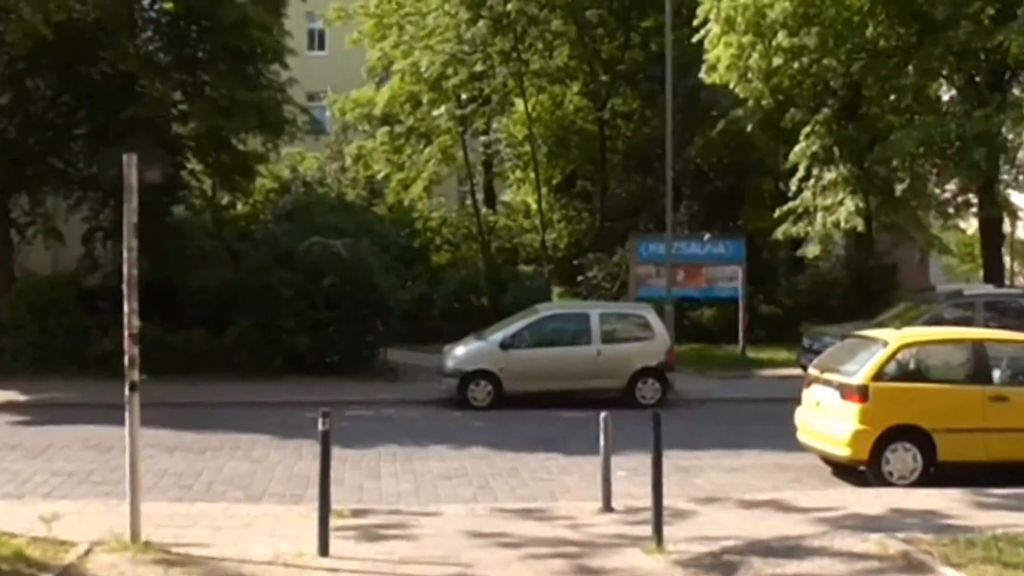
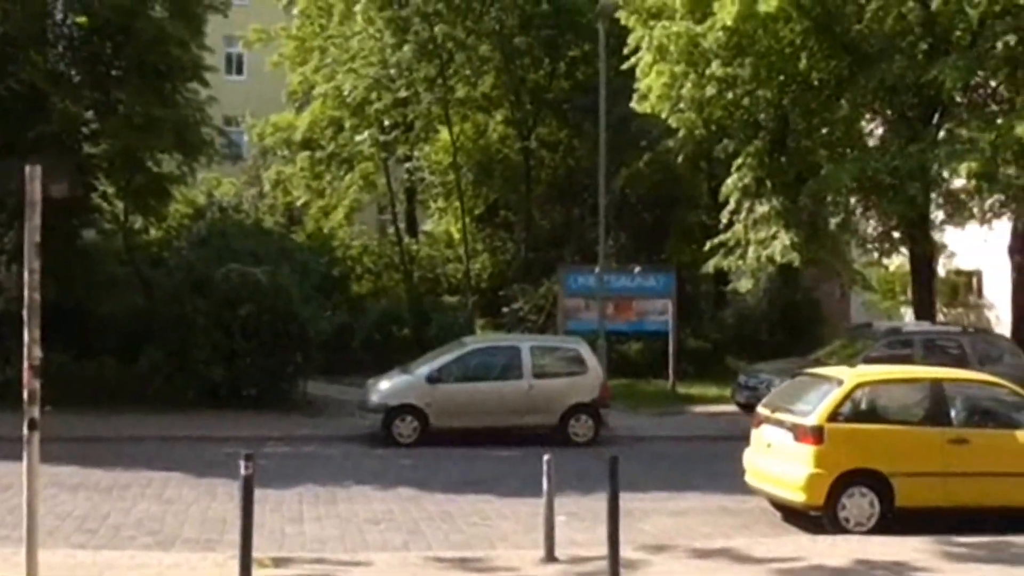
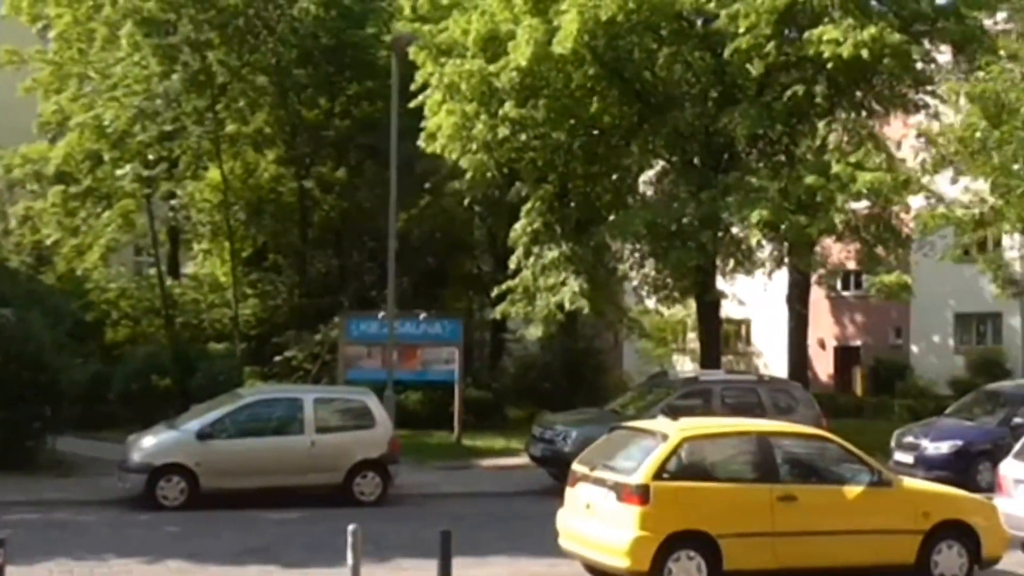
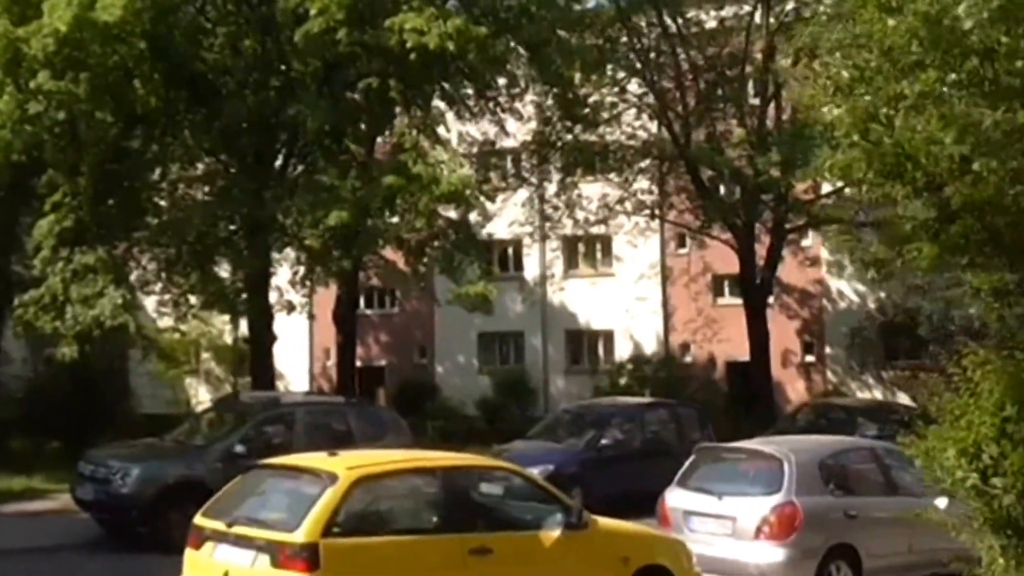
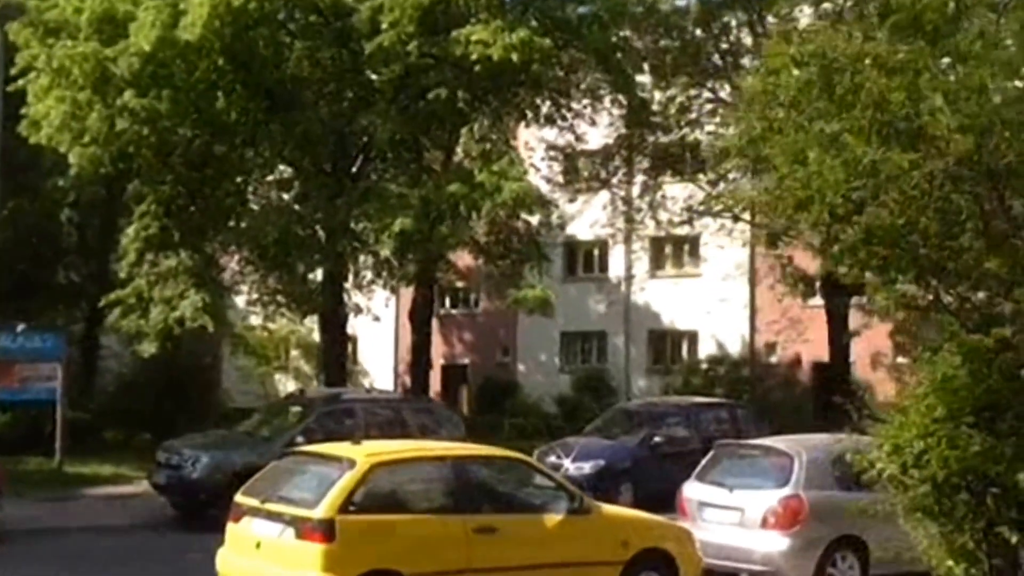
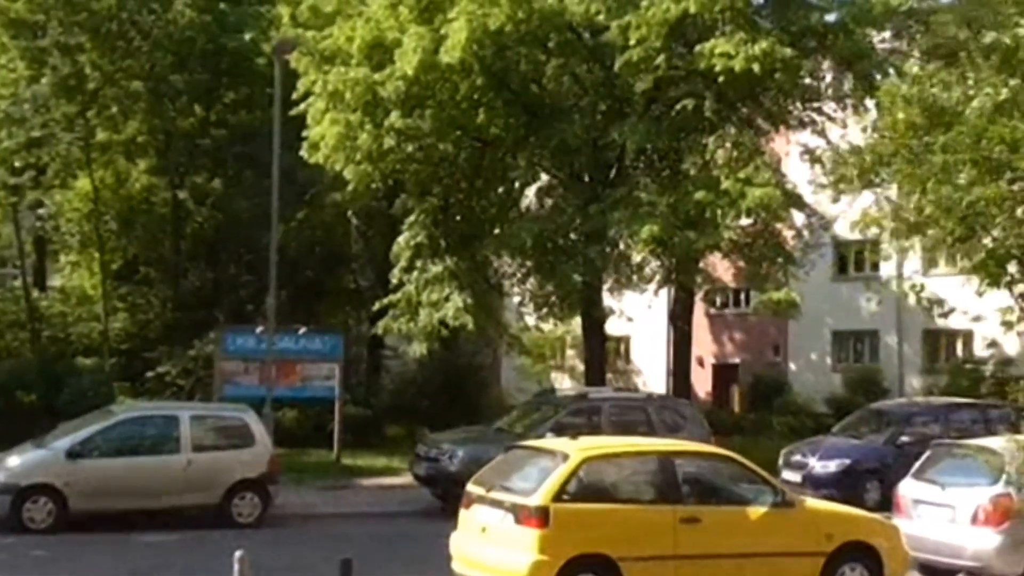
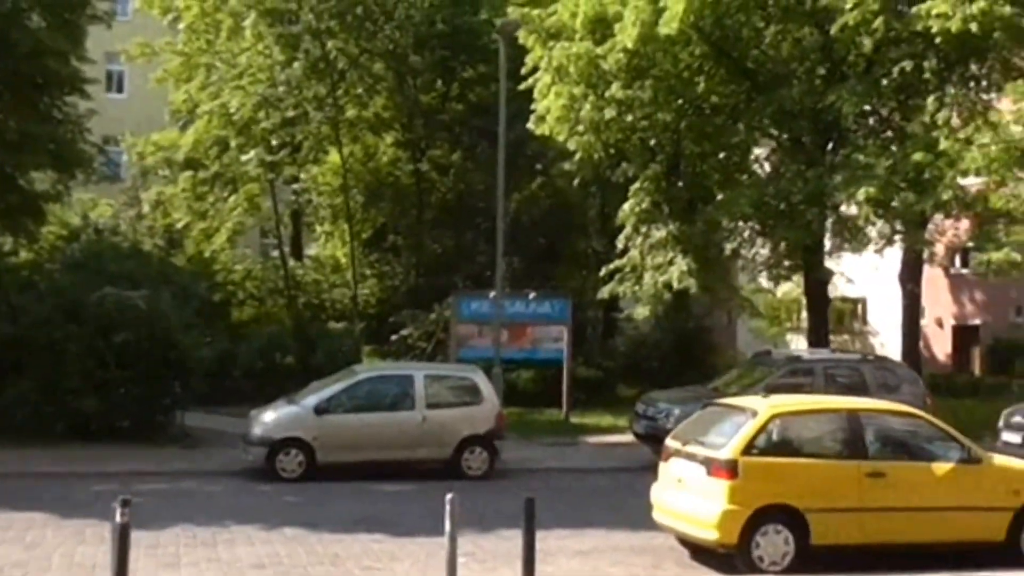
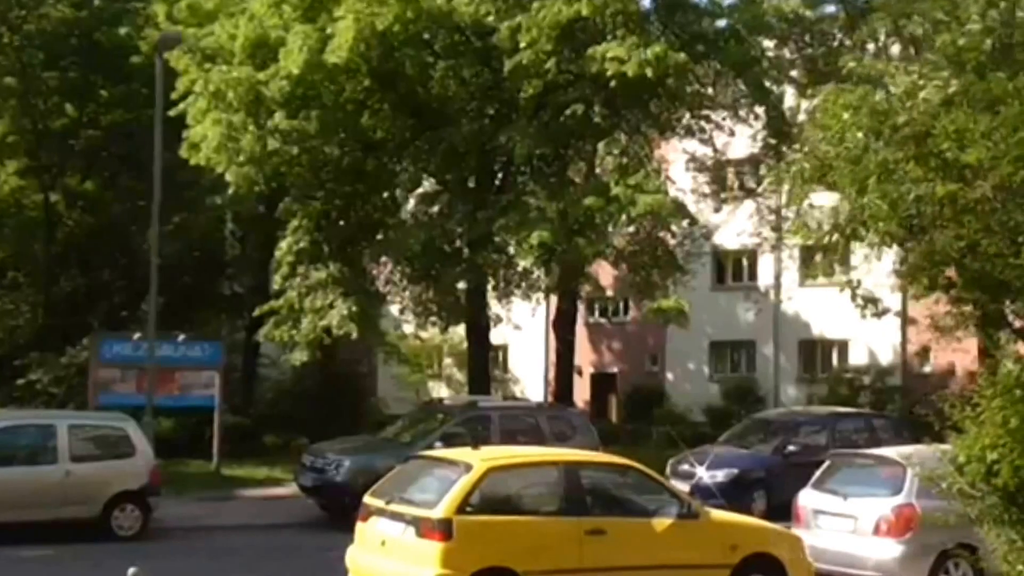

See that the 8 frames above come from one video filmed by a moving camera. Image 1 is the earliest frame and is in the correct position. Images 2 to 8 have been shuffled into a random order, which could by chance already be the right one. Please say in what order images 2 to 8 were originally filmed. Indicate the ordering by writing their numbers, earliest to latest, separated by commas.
2, 7, 3, 6, 8, 5, 4
